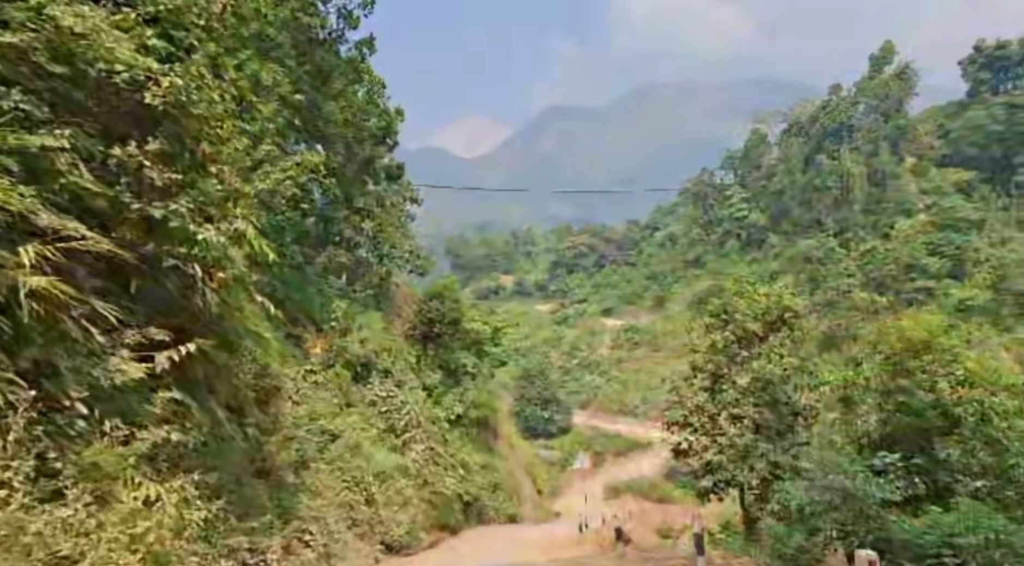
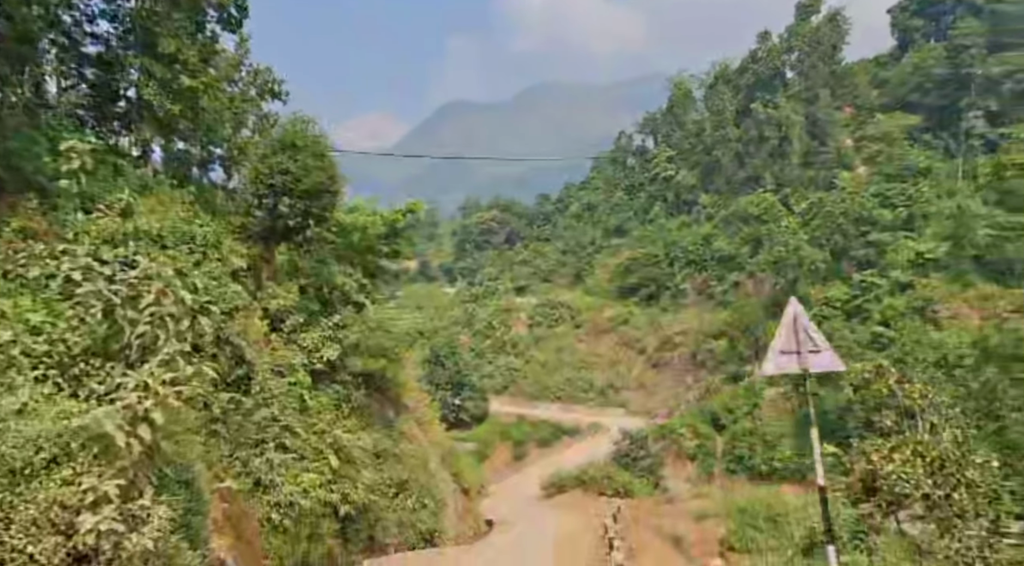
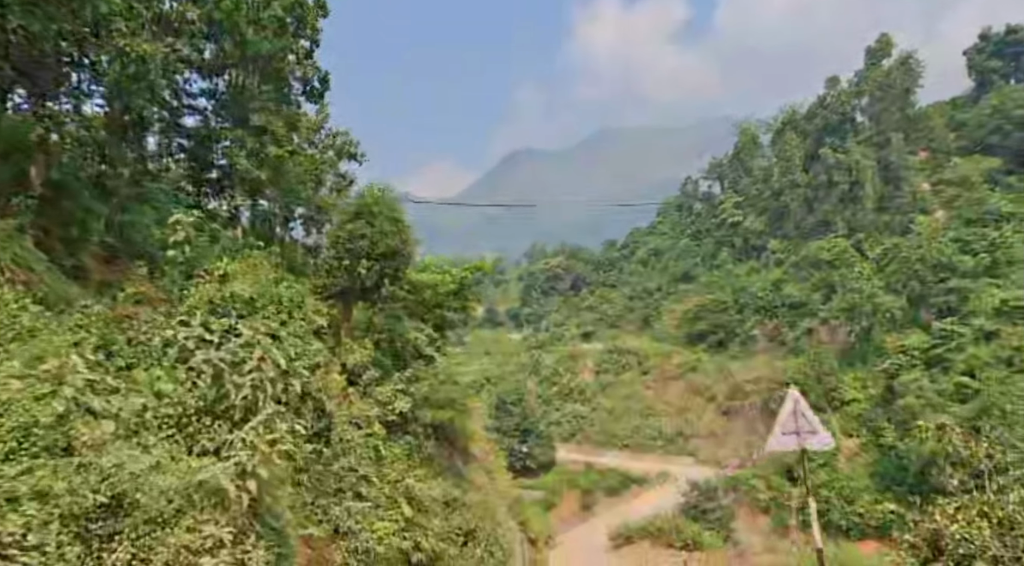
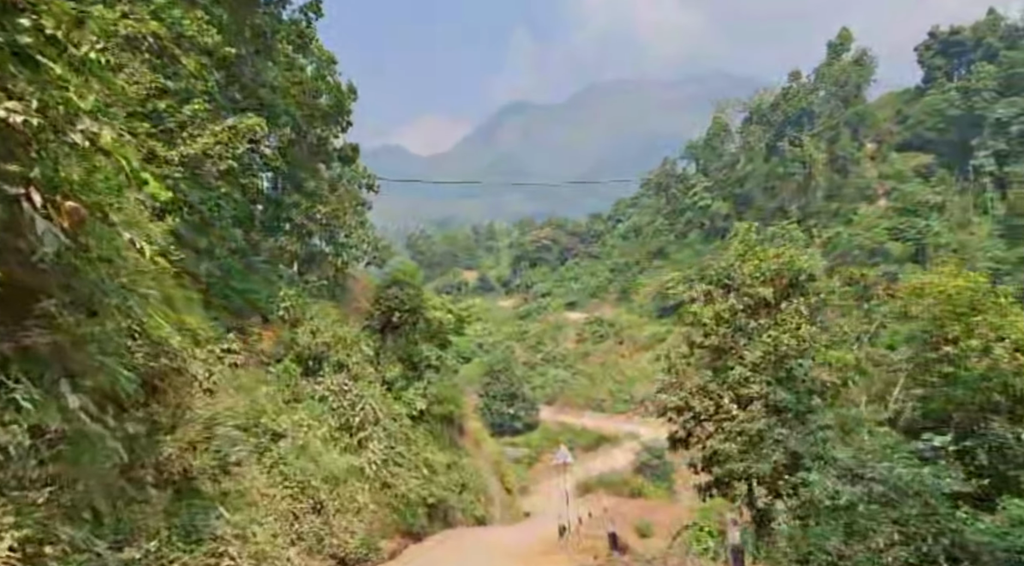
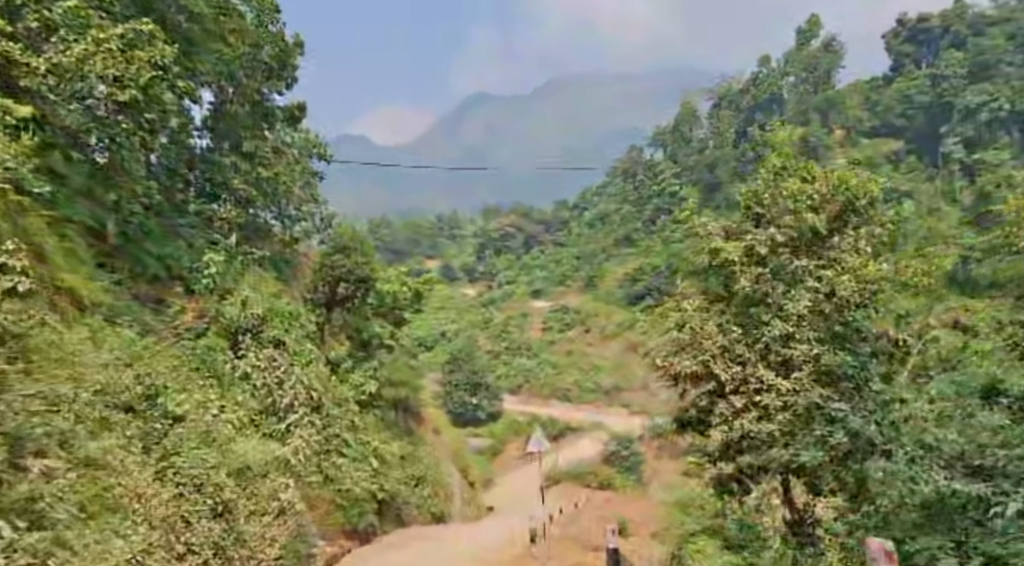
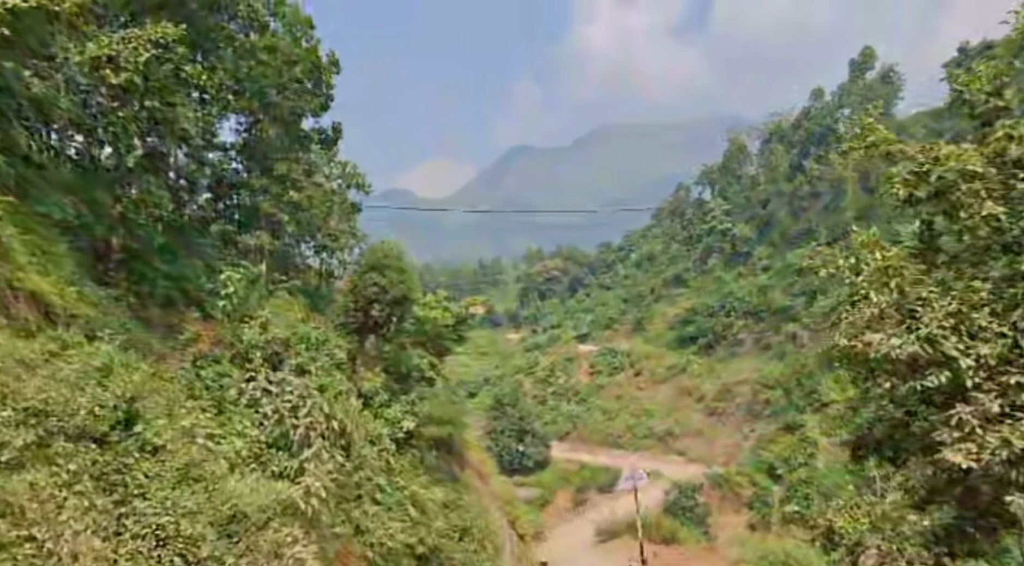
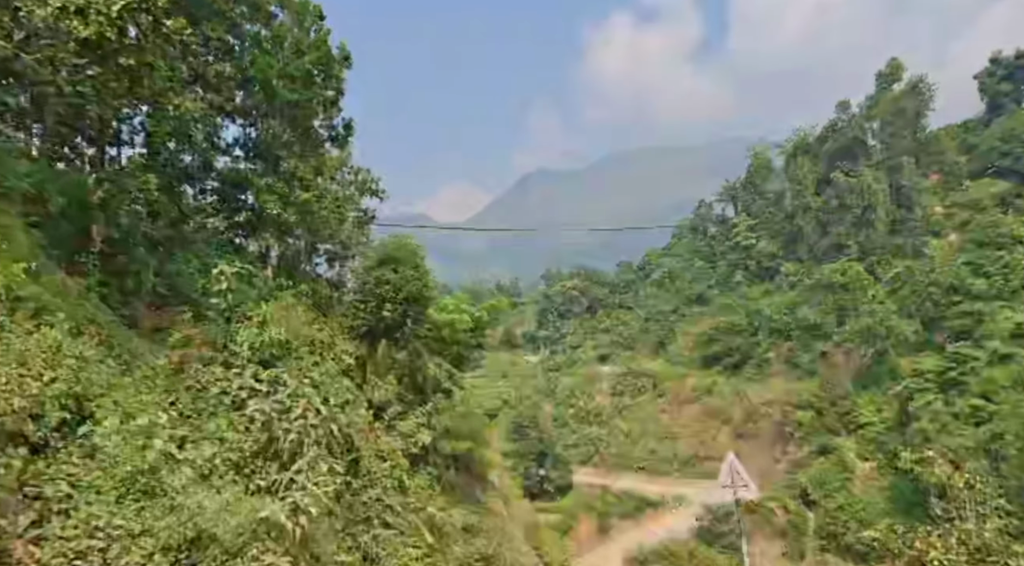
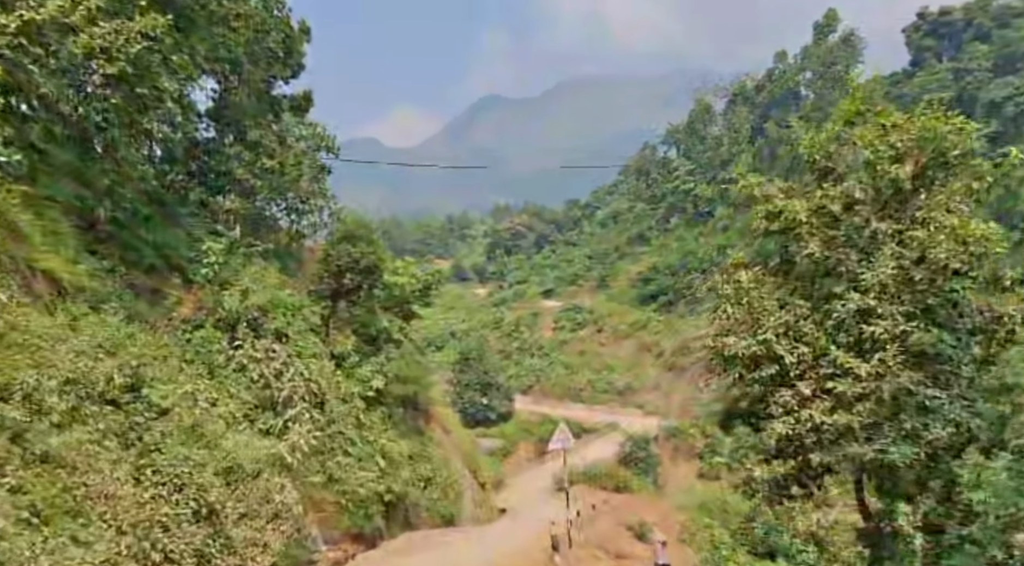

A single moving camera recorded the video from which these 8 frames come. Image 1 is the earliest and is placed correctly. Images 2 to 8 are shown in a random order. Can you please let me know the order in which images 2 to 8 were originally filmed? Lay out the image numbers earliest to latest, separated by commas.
4, 5, 8, 6, 7, 3, 2
